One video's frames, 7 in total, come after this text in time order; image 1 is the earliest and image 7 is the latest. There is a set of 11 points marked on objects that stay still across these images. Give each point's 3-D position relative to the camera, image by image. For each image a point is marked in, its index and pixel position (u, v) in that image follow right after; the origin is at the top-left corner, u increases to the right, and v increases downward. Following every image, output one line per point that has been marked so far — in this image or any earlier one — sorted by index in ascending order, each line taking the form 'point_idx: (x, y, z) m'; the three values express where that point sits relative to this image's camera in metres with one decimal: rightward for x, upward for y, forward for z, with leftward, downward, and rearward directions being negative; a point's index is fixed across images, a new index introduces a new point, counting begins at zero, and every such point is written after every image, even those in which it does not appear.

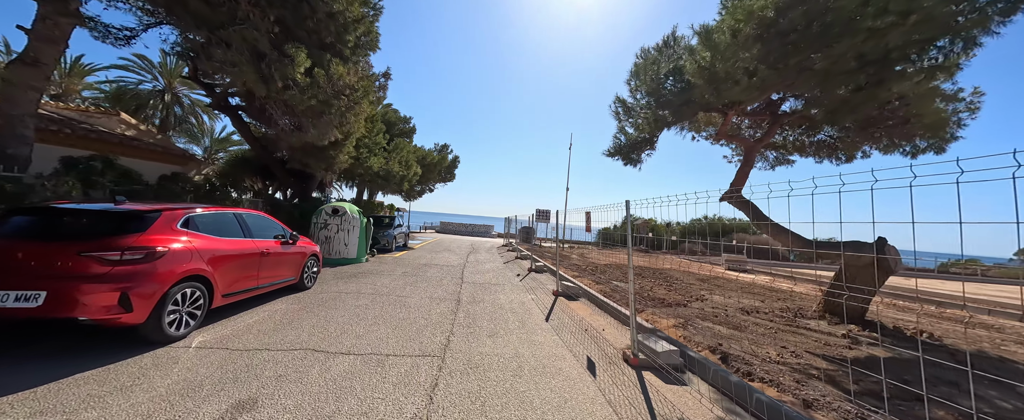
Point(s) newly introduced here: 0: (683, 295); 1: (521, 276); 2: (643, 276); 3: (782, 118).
0: (+4.9, -2.5, +8.3) m
1: (+0.2, -2.1, +9.0) m
2: (+5.4, -2.8, +11.8) m
3: (+6.3, +2.2, +6.8) m
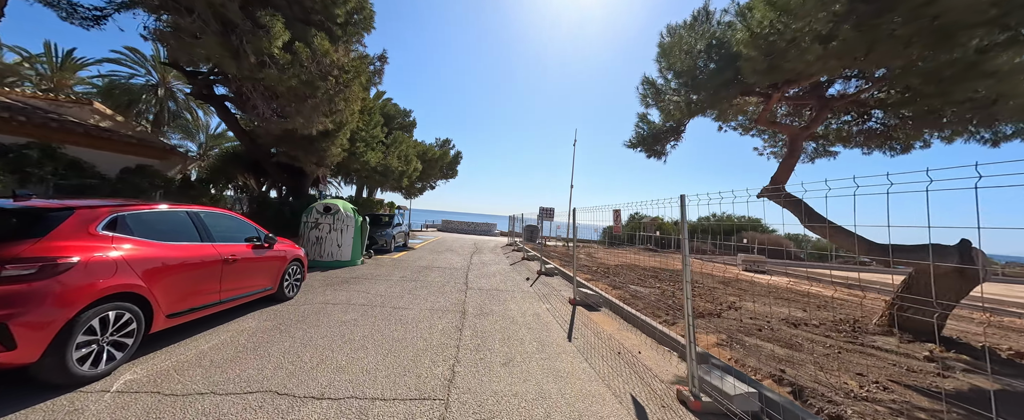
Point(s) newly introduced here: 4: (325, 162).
0: (+5.1, -2.4, +7.4) m
1: (+0.5, -2.0, +8.2) m
2: (+5.7, -2.7, +11.0) m
3: (+6.6, +2.2, +5.9) m
4: (-5.5, +1.4, +8.5) m
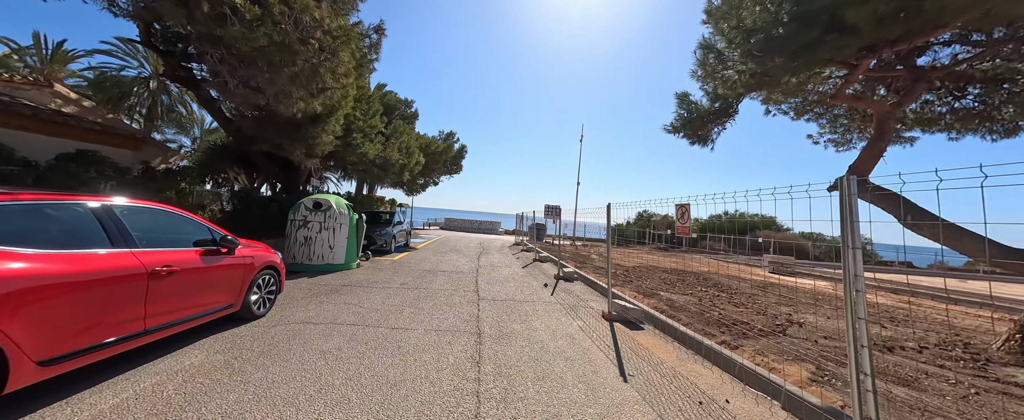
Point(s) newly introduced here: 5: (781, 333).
0: (+5.5, -2.3, +6.3) m
1: (+0.9, -1.9, +7.2) m
2: (+6.1, -2.6, +9.9) m
3: (+7.0, +2.3, +4.8) m
4: (-5.1, +1.5, +7.5) m
5: (+4.8, -2.2, +5.2) m
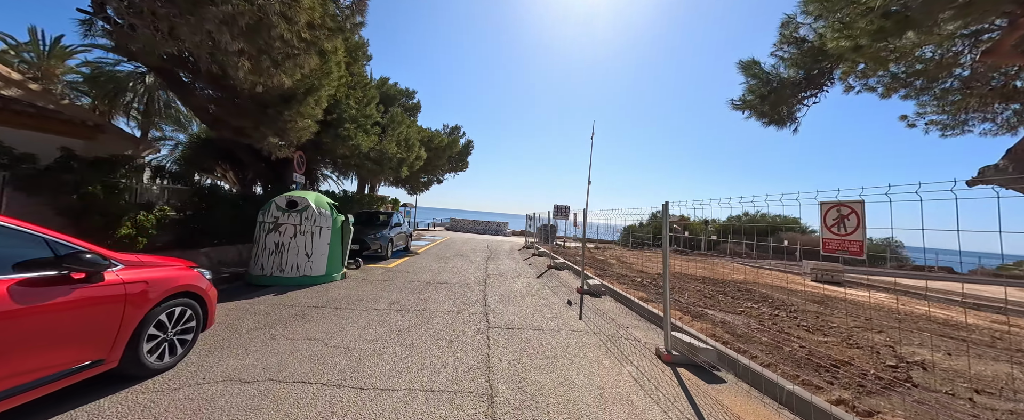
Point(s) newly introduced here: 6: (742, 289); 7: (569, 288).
0: (+5.9, -2.3, +4.9) m
1: (+1.2, -1.9, +5.8) m
2: (+6.5, -2.6, +8.4) m
3: (+7.3, +2.3, +3.3) m
4: (-4.8, +1.5, +6.2) m
5: (+5.1, -2.2, +3.7) m
6: (+7.9, -2.7, +9.9) m
7: (+1.5, -2.0, +7.4) m
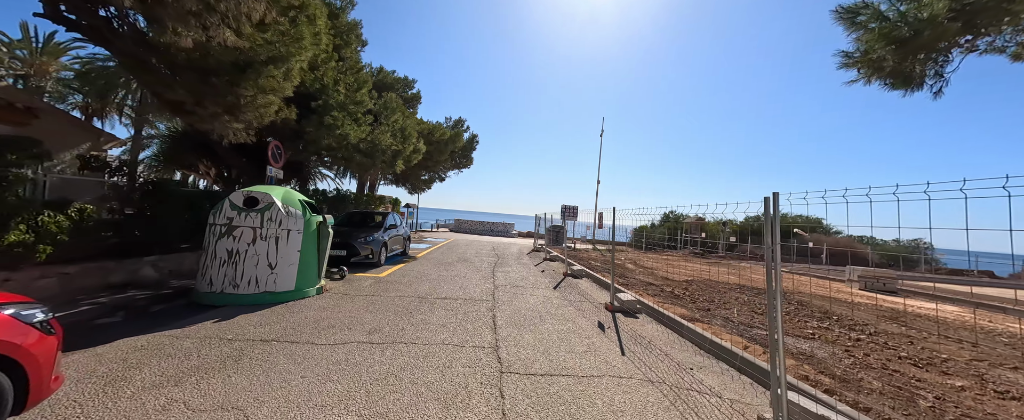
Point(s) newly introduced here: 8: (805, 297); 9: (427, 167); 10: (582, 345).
0: (+6.1, -2.3, +3.5) m
1: (+1.5, -1.9, +4.5) m
2: (+6.8, -2.5, +7.0) m
3: (+7.5, +2.3, +1.9) m
4: (-4.5, +1.5, +5.0) m
5: (+5.4, -2.2, +2.3) m
6: (+8.2, -2.7, +8.5) m
7: (+1.8, -2.0, +6.1) m
8: (+9.5, -2.8, +9.3) m
9: (-4.3, +2.2, +15.1) m
10: (+1.0, -1.9, +4.0) m
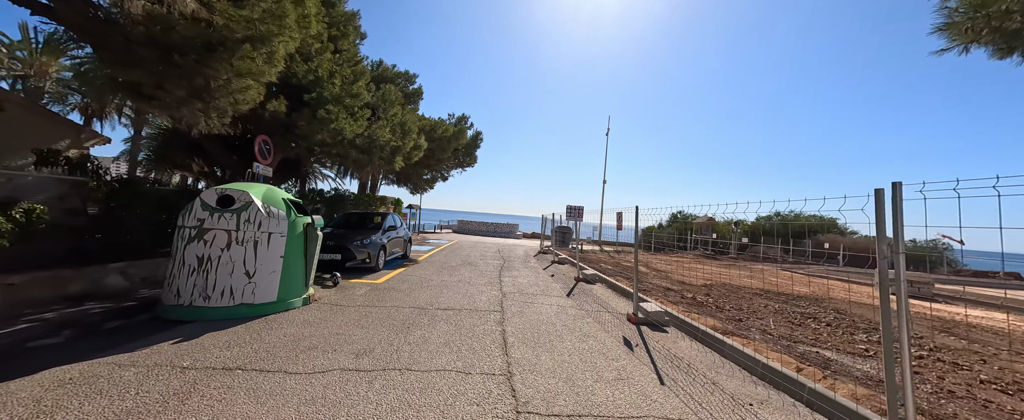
0: (+6.3, -2.3, +2.8) m
1: (+1.7, -1.9, +3.8) m
2: (+7.0, -2.5, +6.3) m
3: (+7.6, +2.4, +1.2) m
4: (-4.3, +1.5, +4.4) m
5: (+5.5, -2.1, +1.6) m
6: (+8.5, -2.7, +7.7) m
7: (+1.9, -2.0, +5.5) m
8: (+9.7, -2.8, +8.6) m
9: (-4.1, +2.2, +14.5) m
10: (+1.1, -1.8, +3.4) m
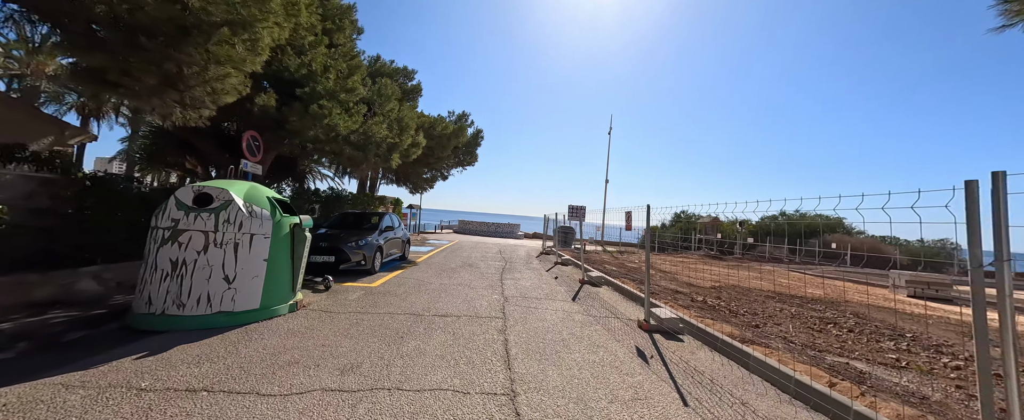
0: (+6.3, -2.2, +2.4) m
1: (+1.7, -1.9, +3.5) m
2: (+7.1, -2.5, +5.9) m
3: (+7.6, +2.4, +0.8) m
4: (-4.3, +1.5, +4.1) m
5: (+5.5, -2.1, +1.3) m
6: (+8.5, -2.7, +7.3) m
7: (+2.0, -2.0, +5.1) m
8: (+9.8, -2.8, +8.2) m
9: (-4.0, +2.2, +14.1) m
10: (+1.2, -1.8, +3.0) m
